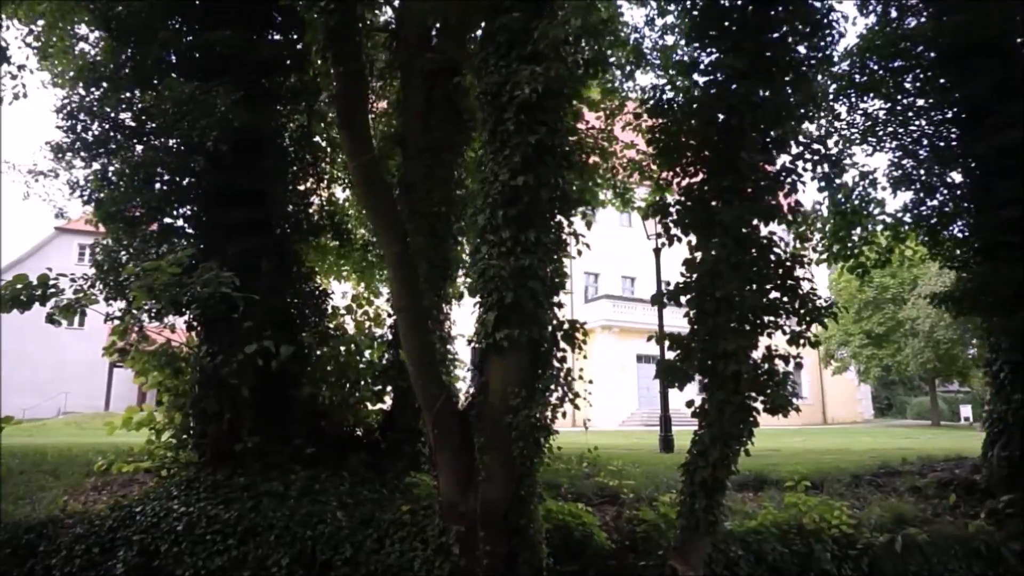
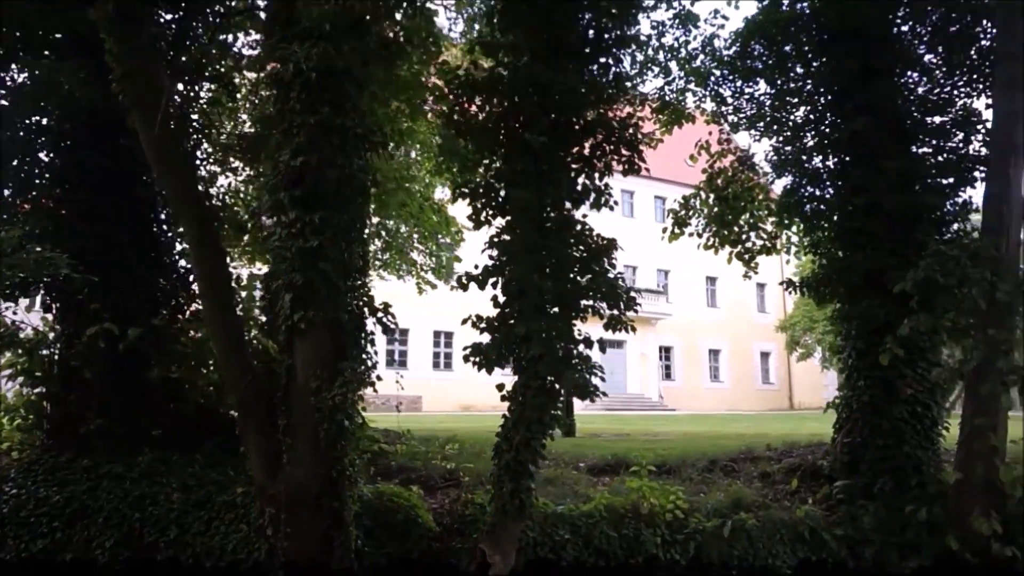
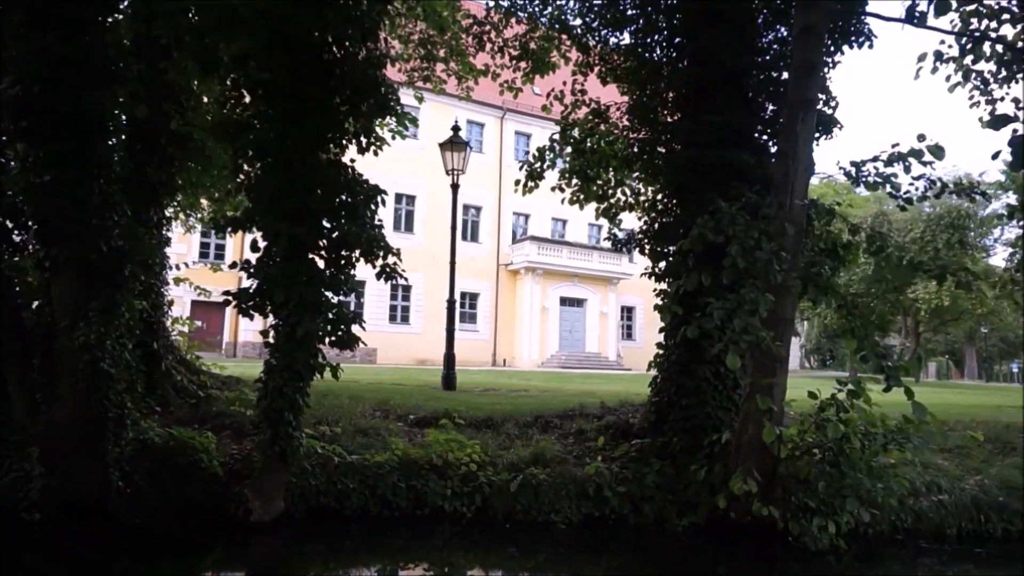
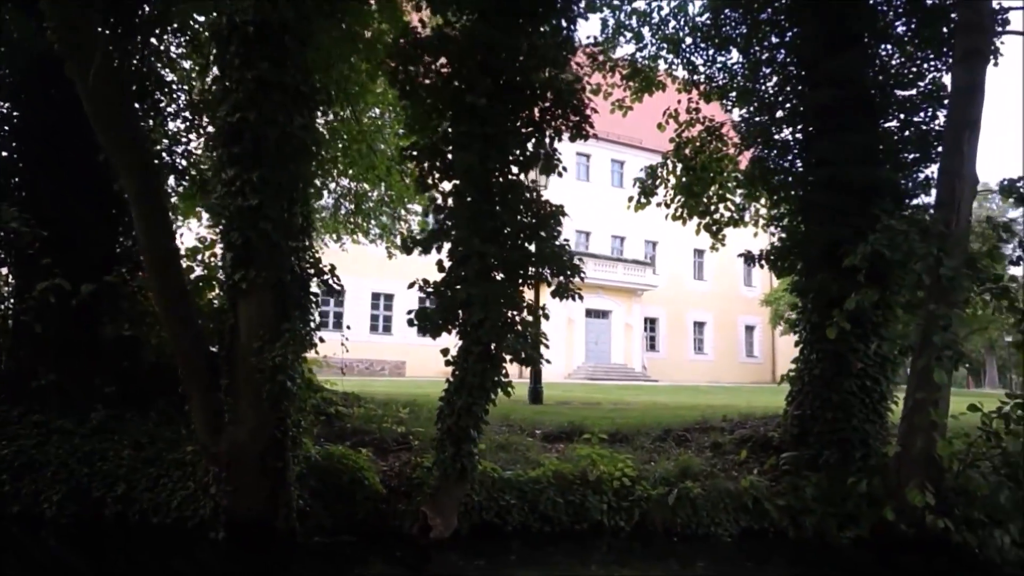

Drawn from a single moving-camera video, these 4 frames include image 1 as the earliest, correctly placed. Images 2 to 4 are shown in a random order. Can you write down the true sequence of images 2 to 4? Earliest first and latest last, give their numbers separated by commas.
2, 4, 3
